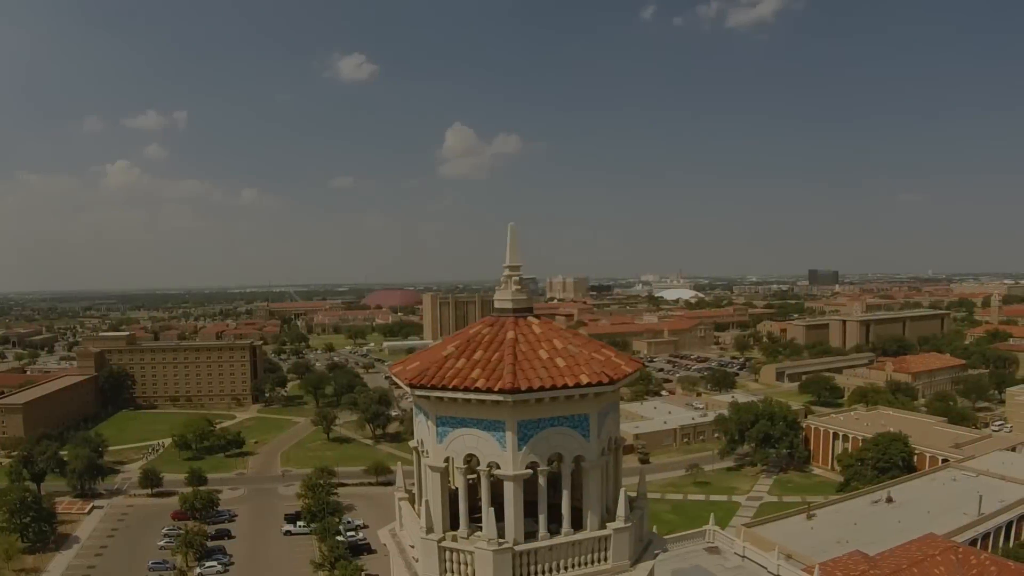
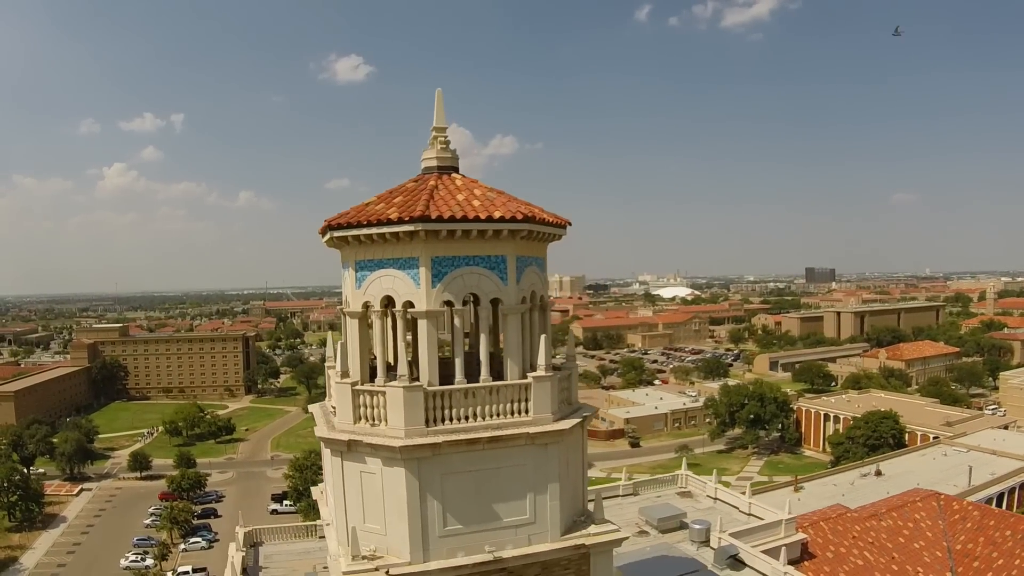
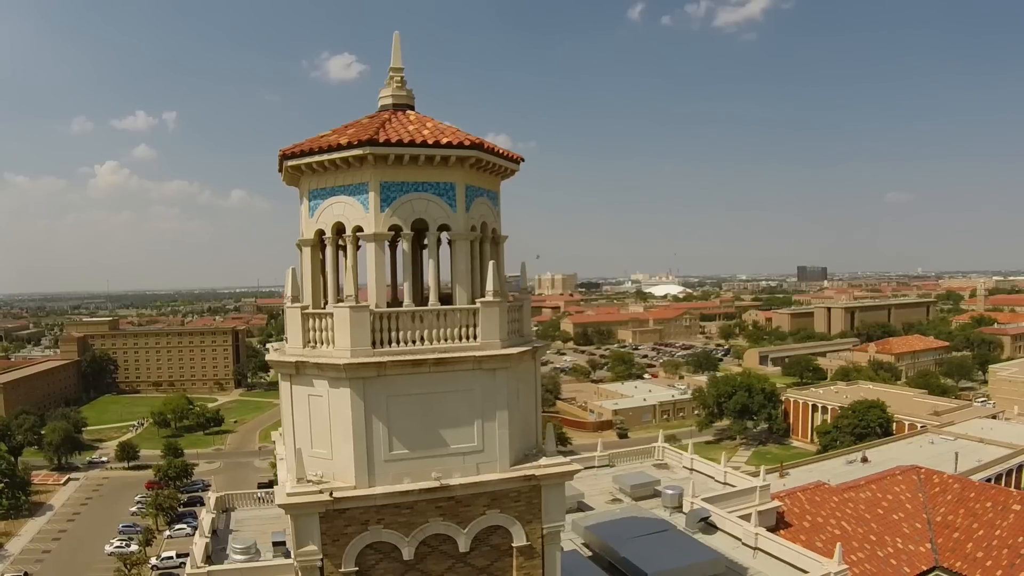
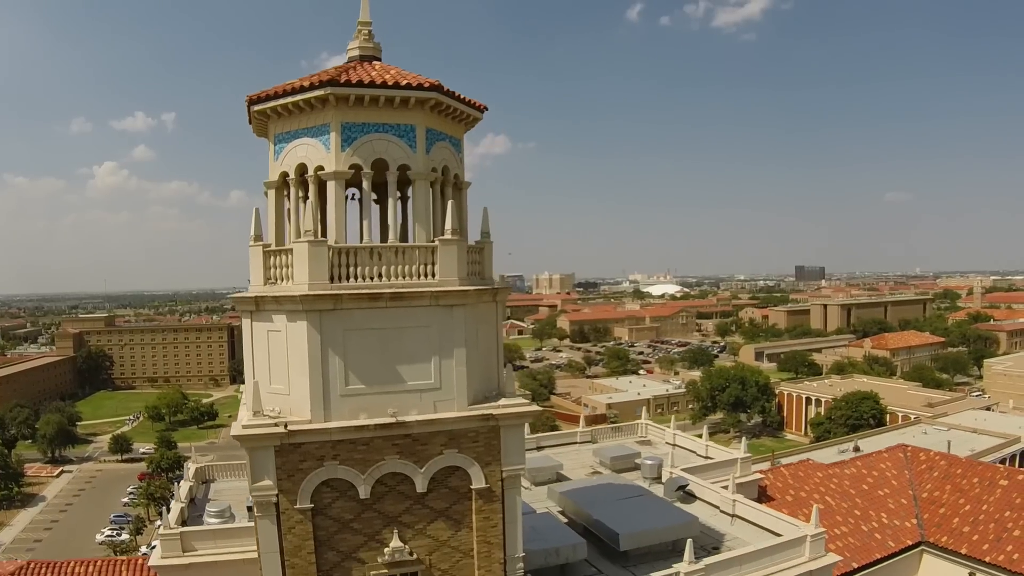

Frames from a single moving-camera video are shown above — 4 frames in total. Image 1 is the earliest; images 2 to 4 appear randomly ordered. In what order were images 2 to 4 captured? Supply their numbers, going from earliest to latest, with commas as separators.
2, 3, 4
